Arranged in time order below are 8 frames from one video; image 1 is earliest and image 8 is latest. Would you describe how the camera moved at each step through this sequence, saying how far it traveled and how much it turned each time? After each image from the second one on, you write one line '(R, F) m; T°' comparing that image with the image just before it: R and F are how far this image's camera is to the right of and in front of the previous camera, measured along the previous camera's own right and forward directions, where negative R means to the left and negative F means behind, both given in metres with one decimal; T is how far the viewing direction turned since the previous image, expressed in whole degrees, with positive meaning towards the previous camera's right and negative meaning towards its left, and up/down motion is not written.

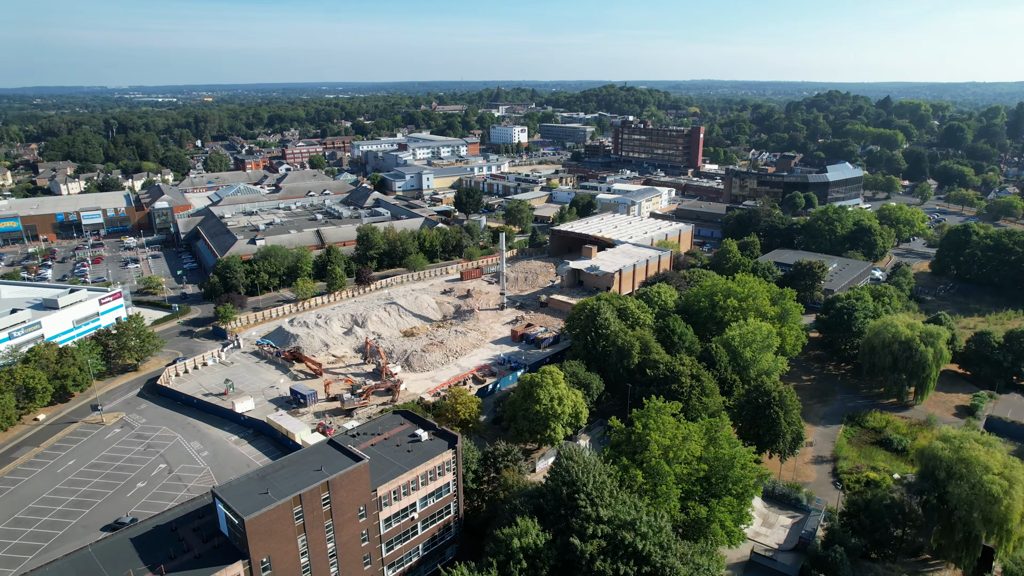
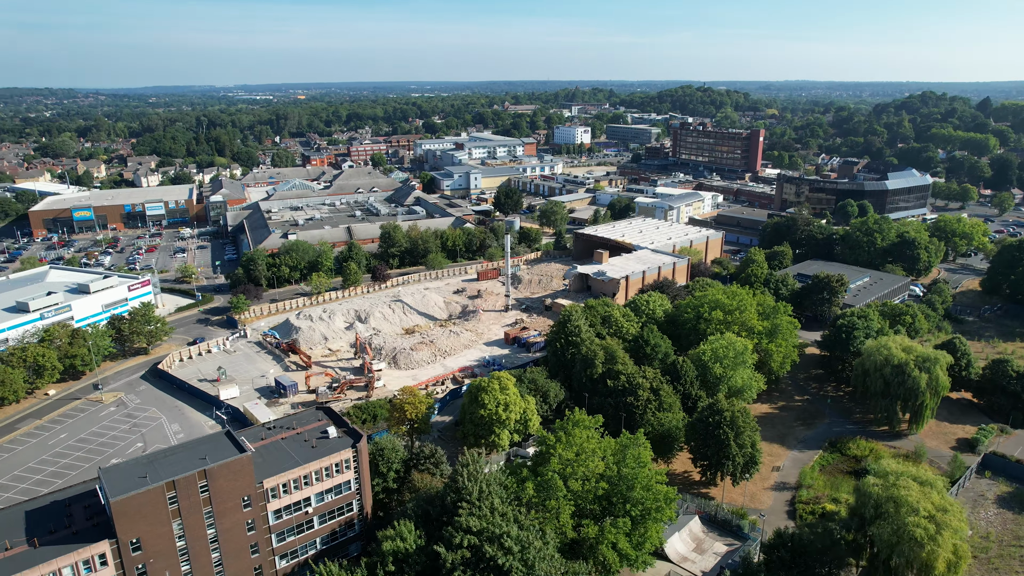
(+4.9, +0.4) m; -7°
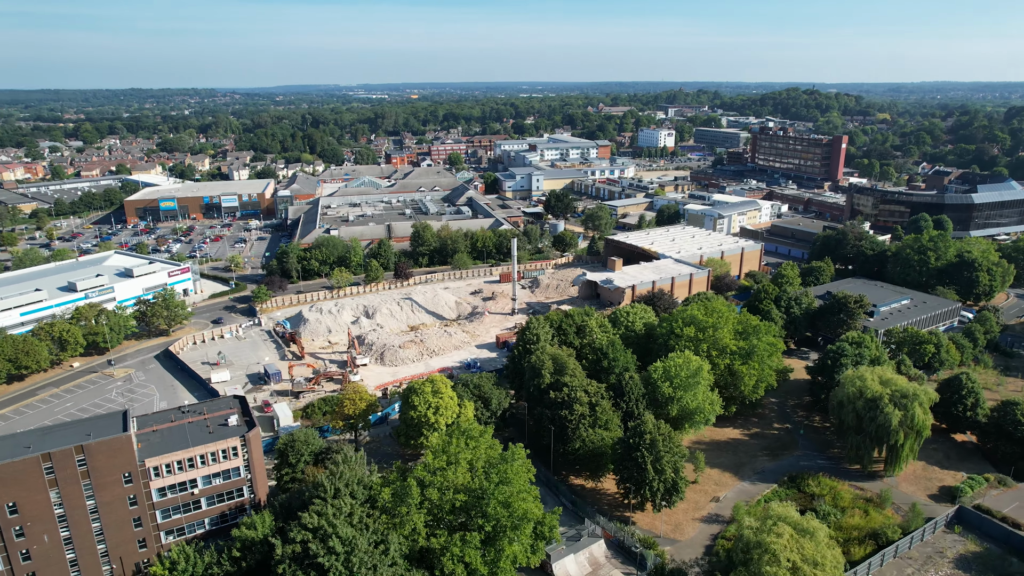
(+6.3, +0.6) m; -9°
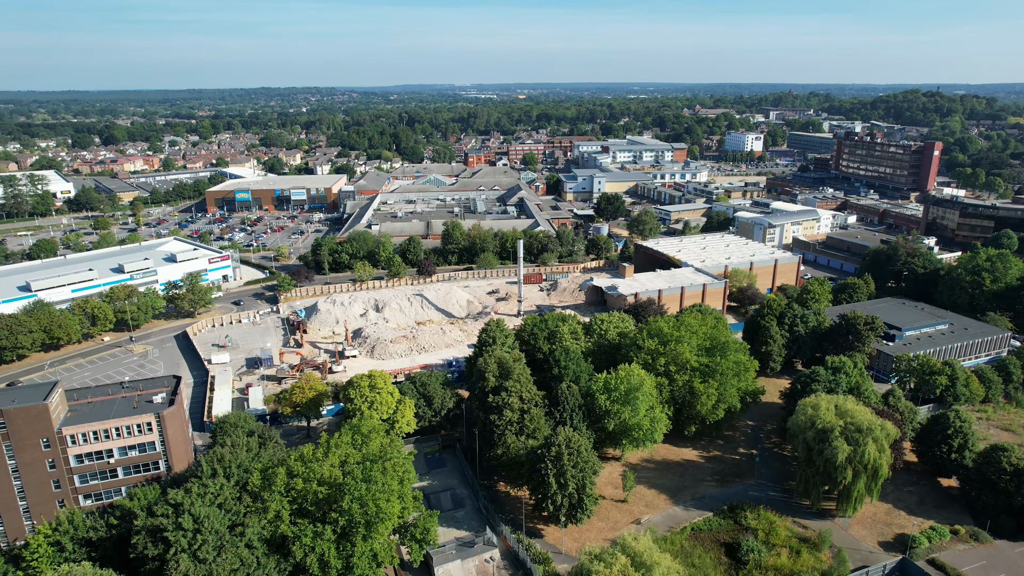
(+6.2, +0.7) m; -9°
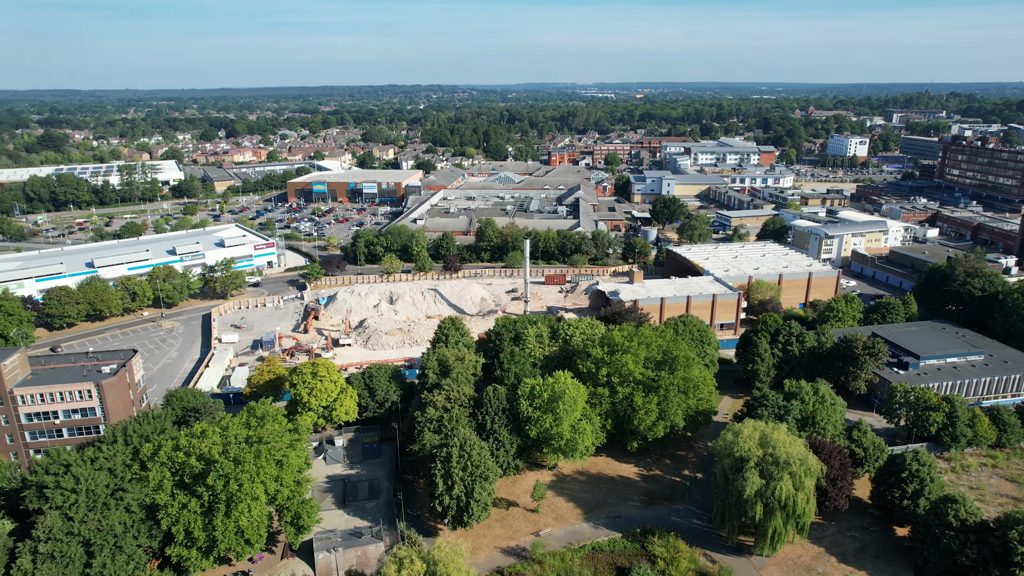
(+6.8, +0.8) m; -10°
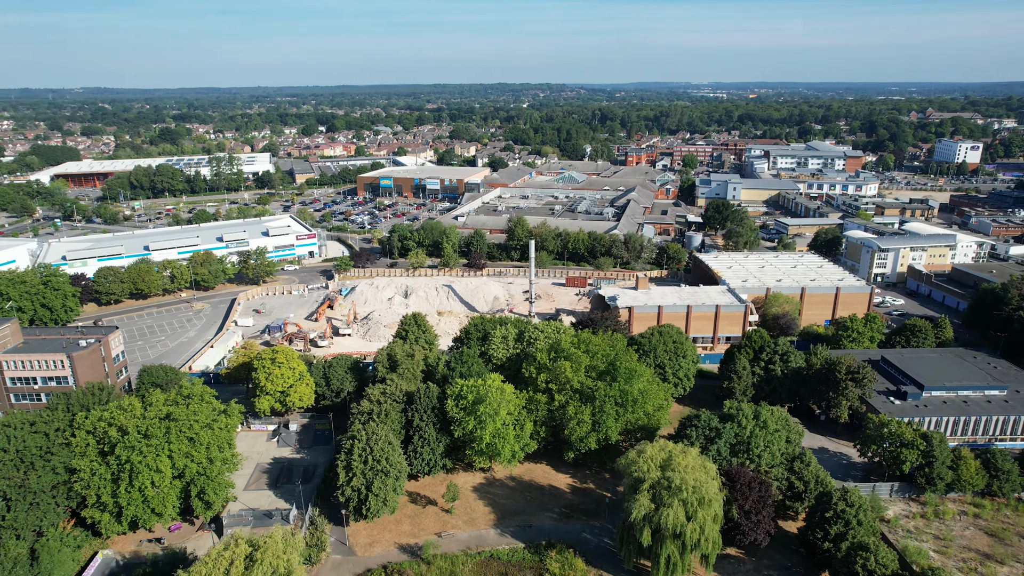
(+6.2, +0.7) m; -9°
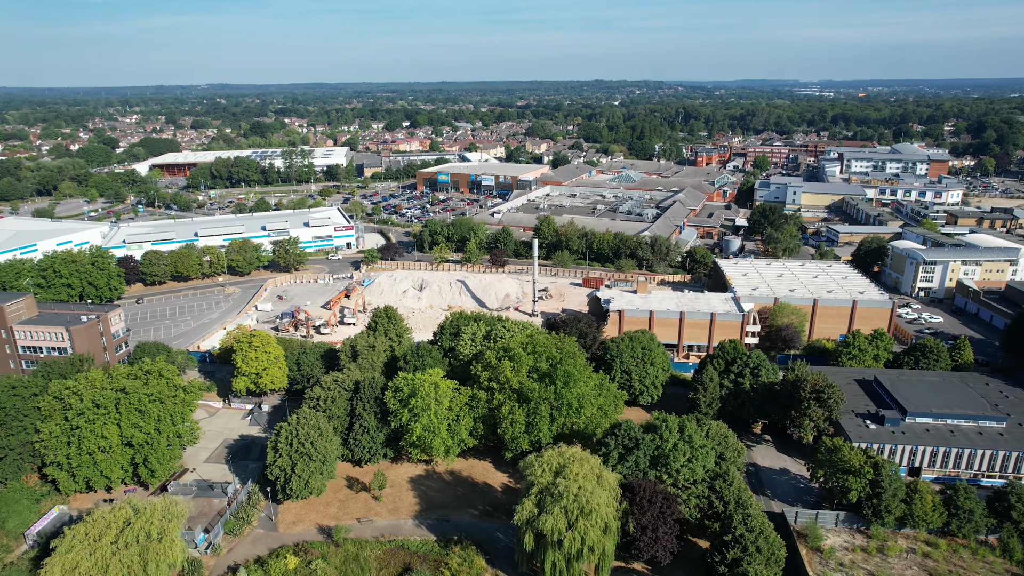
(+5.6, +0.2) m; -8°
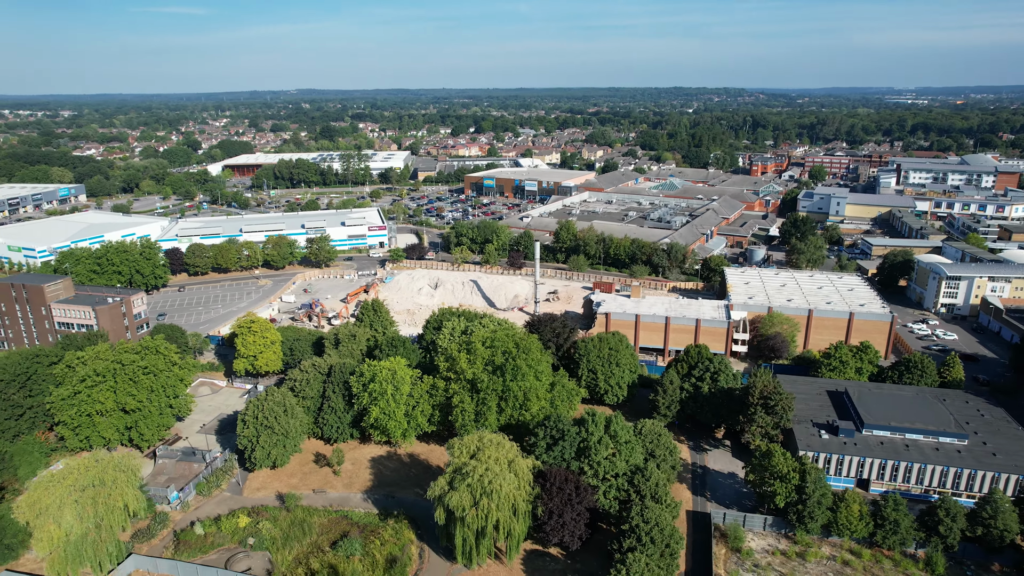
(+4.6, -1.2) m; -6°
